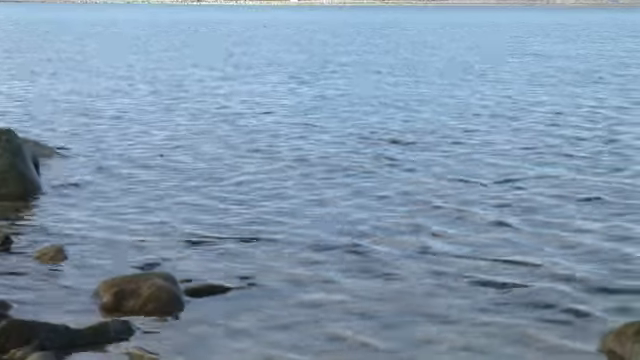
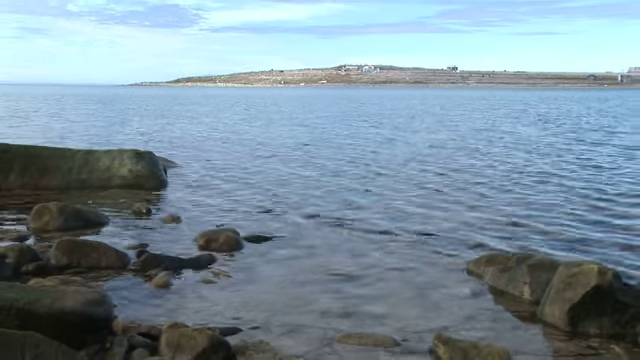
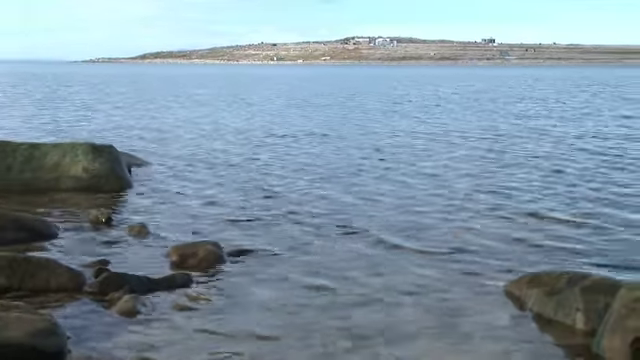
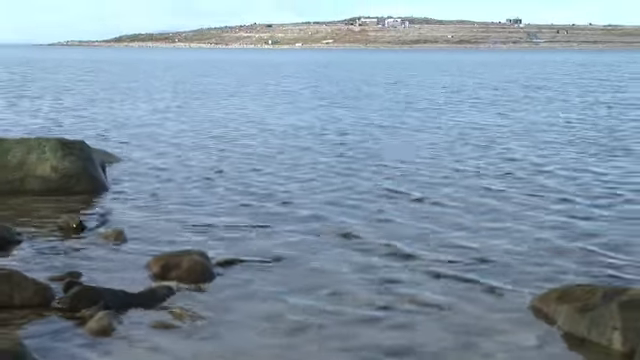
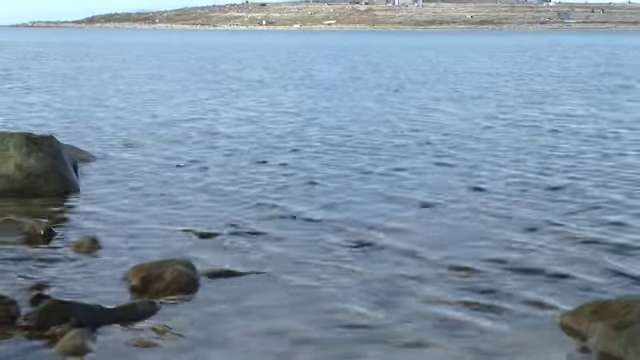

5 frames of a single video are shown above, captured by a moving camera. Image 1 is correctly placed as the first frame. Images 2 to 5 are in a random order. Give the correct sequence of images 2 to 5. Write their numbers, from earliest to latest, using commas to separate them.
5, 4, 3, 2
